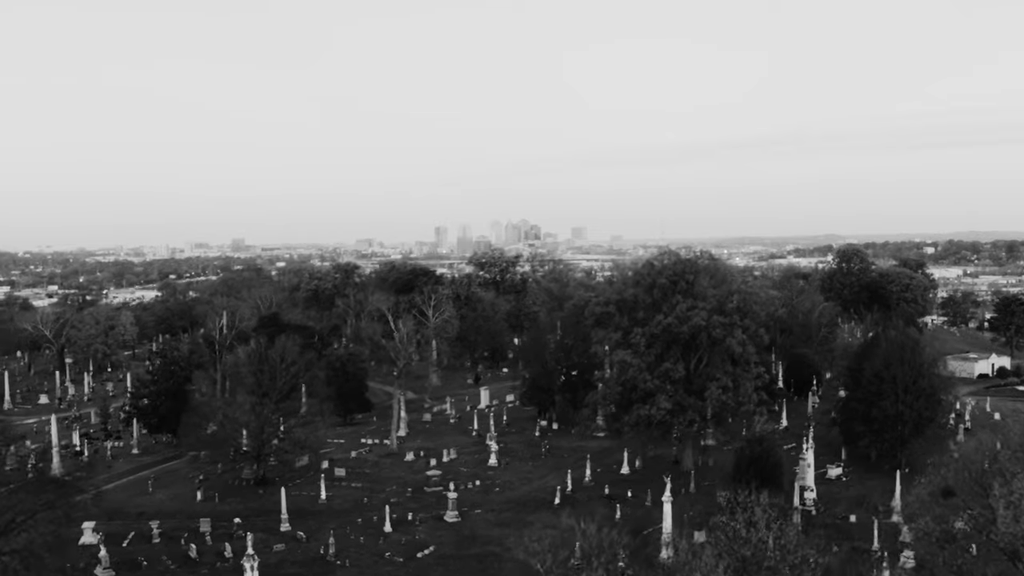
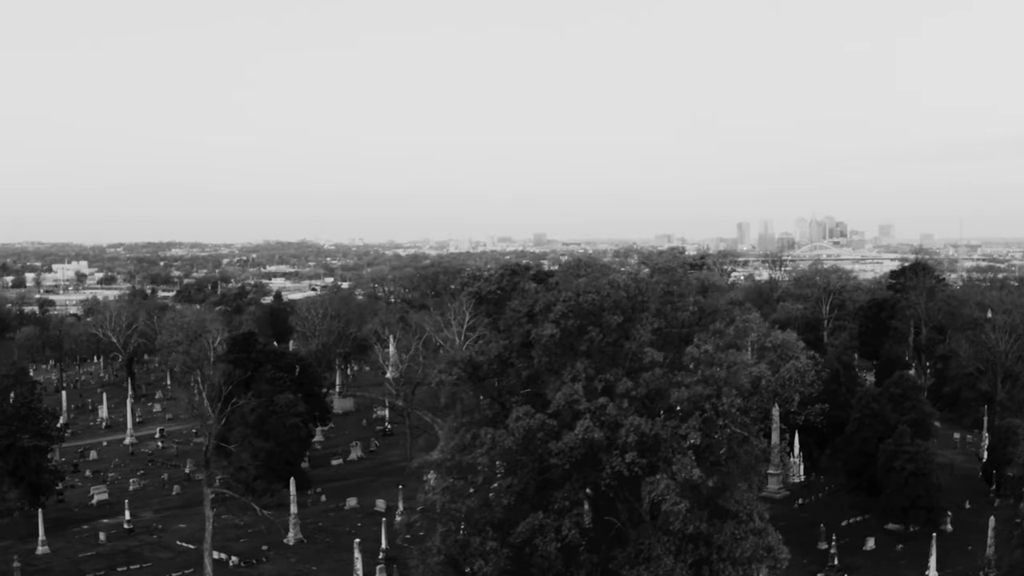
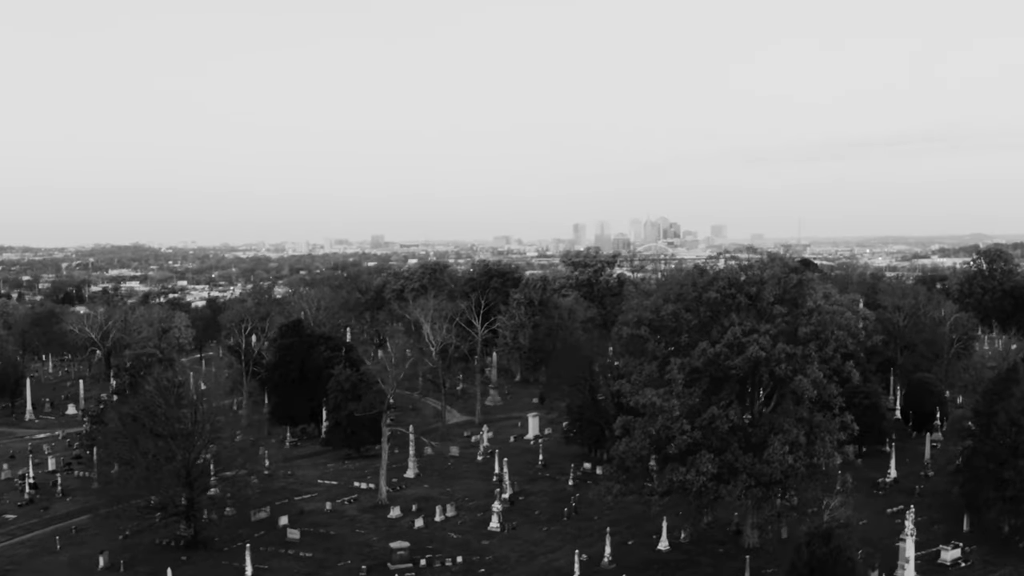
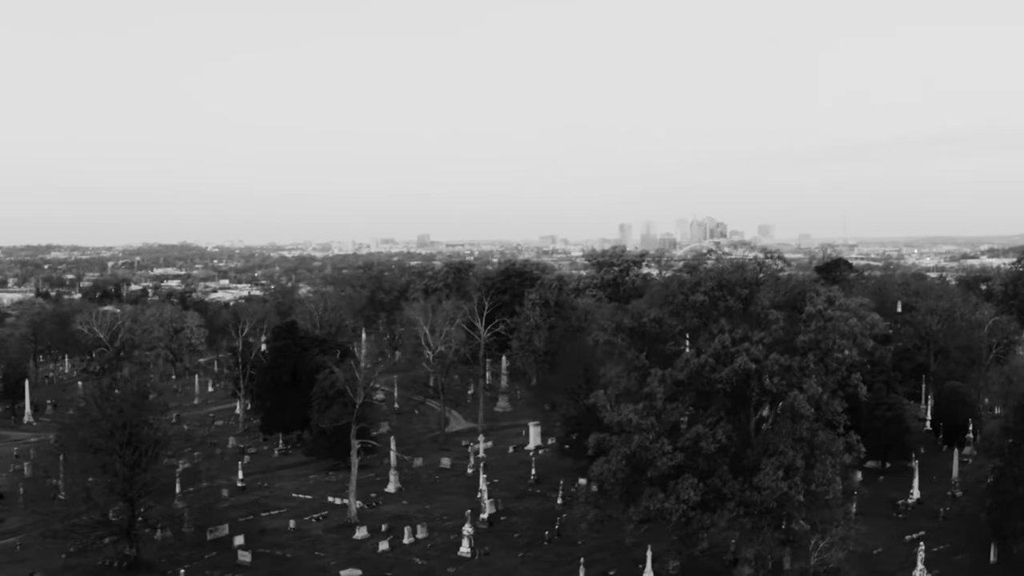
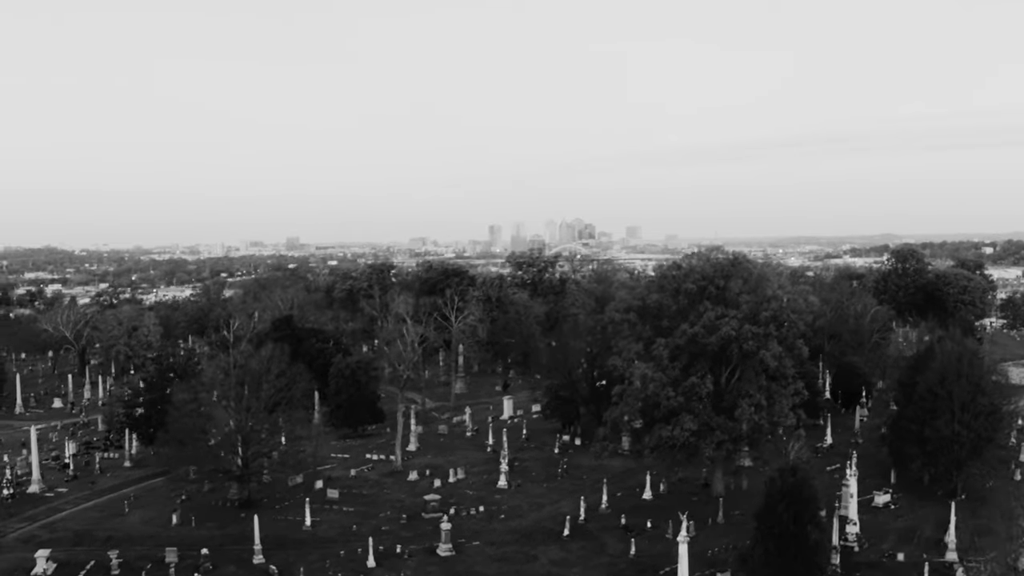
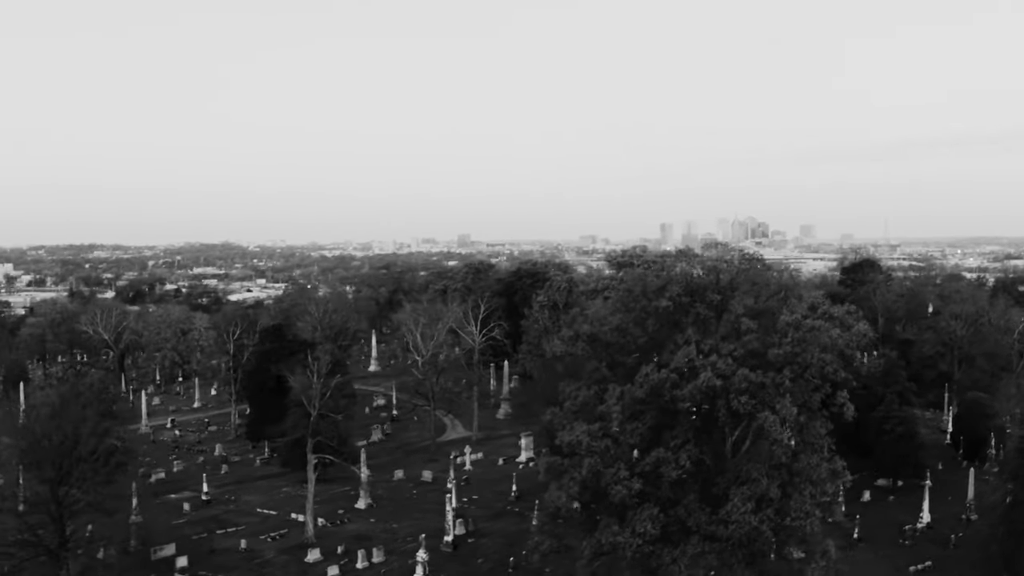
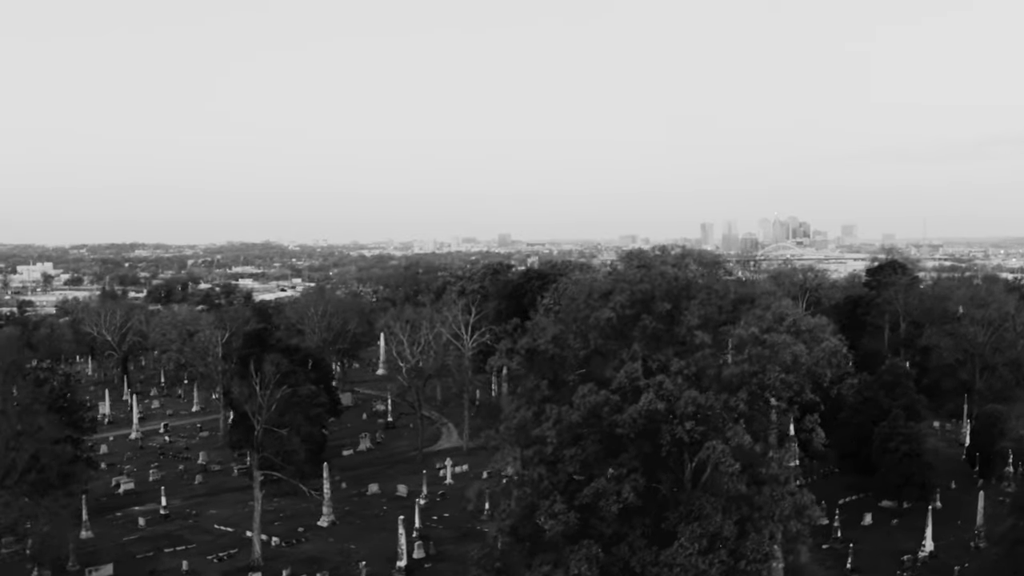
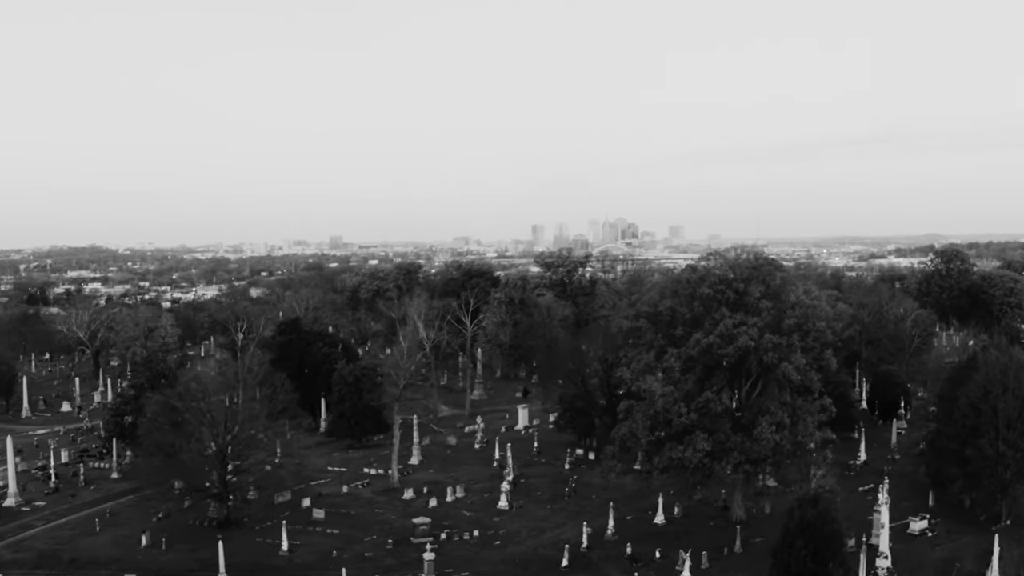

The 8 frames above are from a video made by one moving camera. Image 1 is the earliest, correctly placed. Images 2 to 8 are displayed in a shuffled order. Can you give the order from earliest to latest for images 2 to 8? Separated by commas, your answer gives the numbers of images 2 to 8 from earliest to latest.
5, 8, 3, 4, 6, 7, 2
